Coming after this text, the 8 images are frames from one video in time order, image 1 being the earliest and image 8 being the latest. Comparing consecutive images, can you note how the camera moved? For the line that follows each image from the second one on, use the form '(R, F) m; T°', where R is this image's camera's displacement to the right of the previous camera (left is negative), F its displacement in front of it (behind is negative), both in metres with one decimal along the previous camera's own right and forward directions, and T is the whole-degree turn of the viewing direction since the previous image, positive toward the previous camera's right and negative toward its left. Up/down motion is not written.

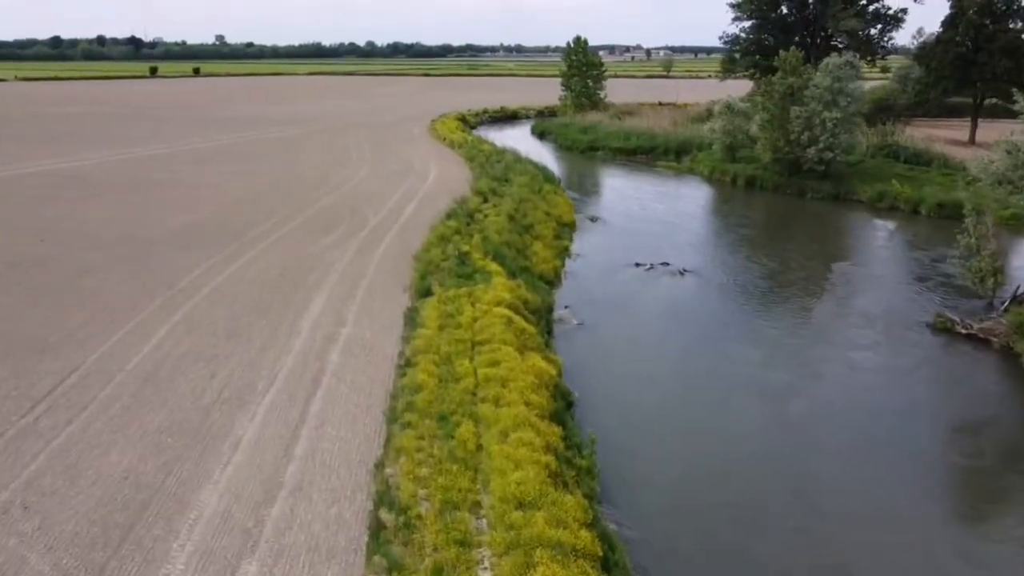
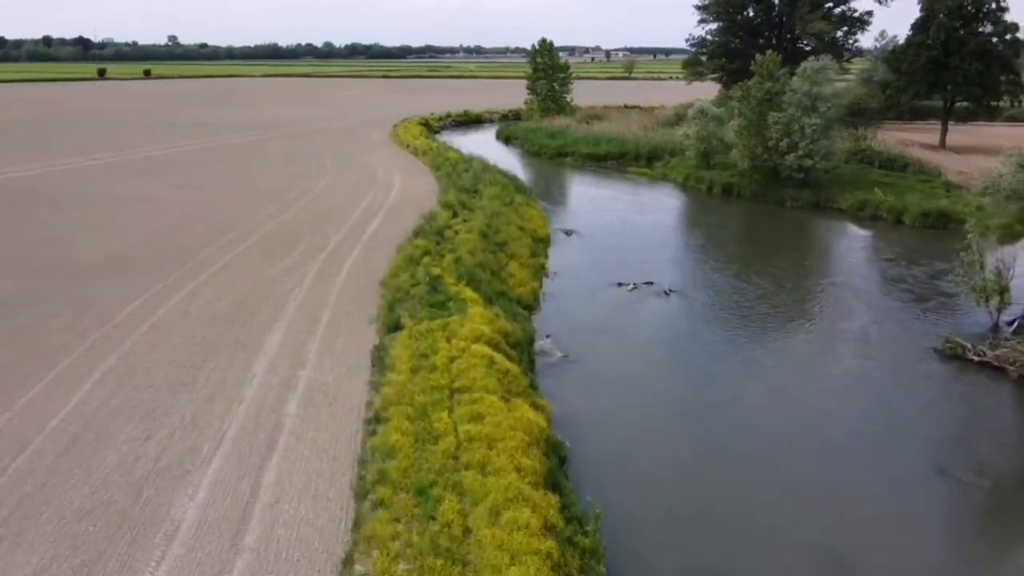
(-0.2, +1.3) m; +3°
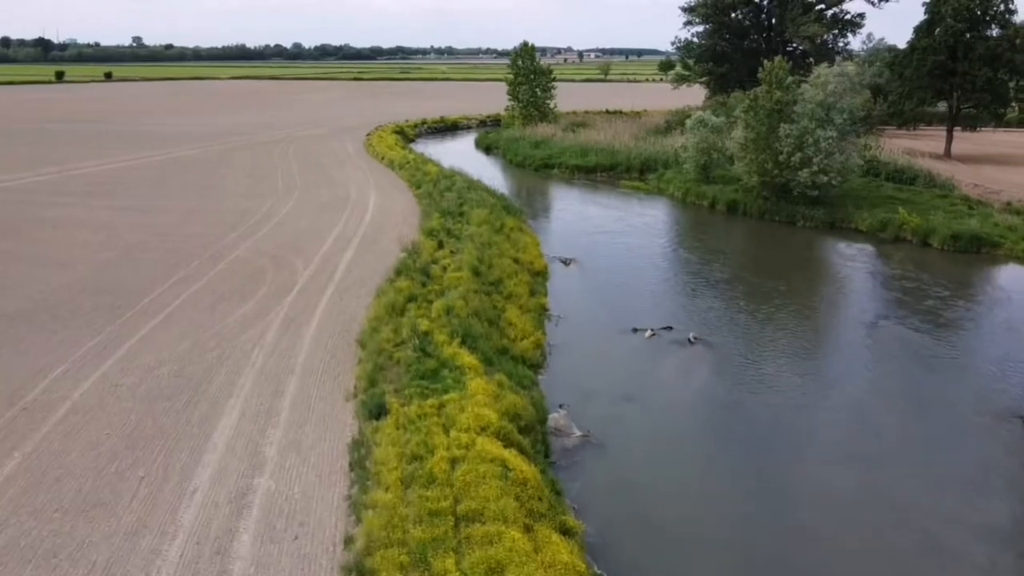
(-0.5, +2.4) m; +2°
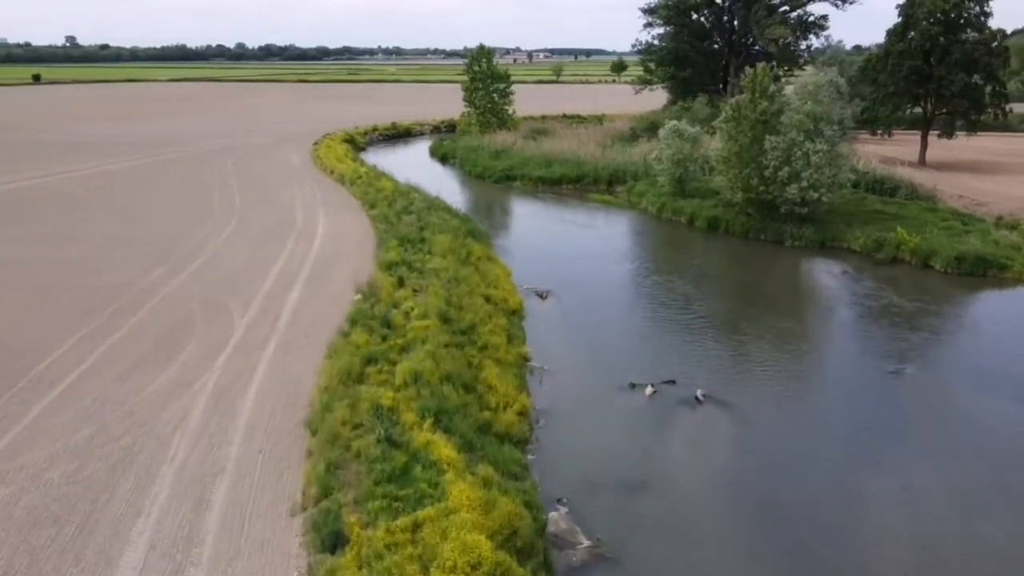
(-0.4, +2.2) m; +3°
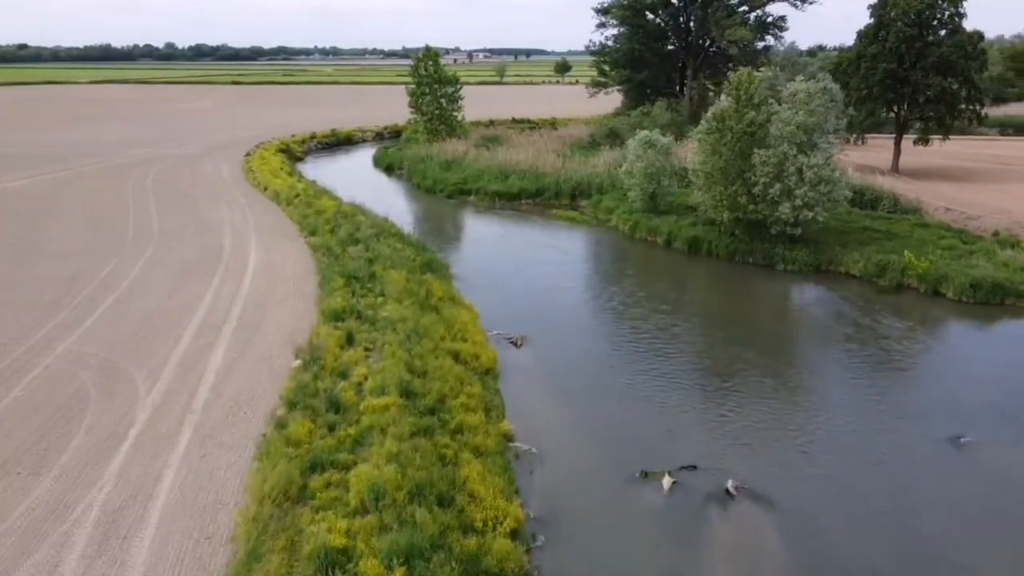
(-0.4, +2.6) m; +4°
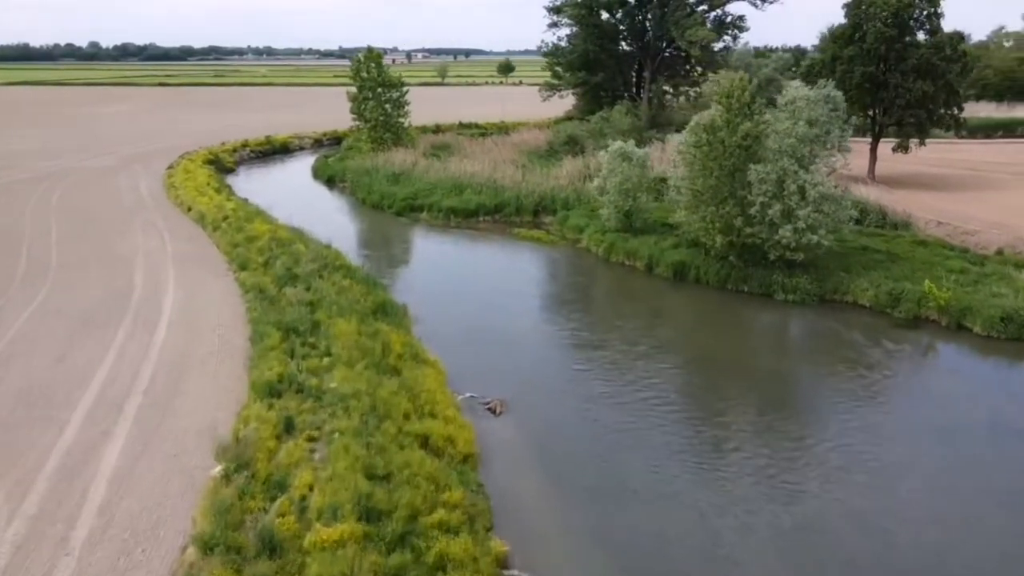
(-0.5, +2.6) m; +4°
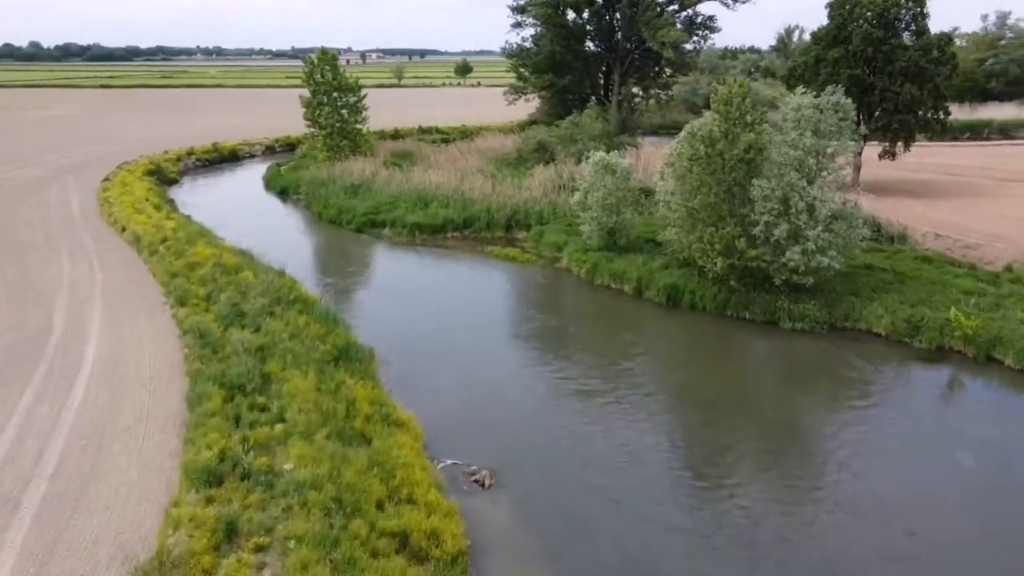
(-0.4, +1.9) m; +3°
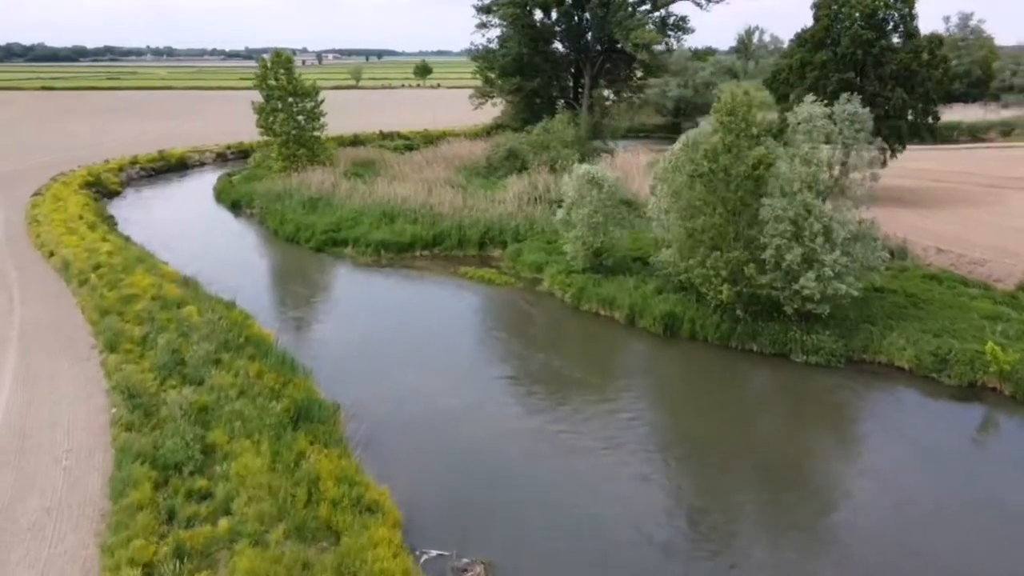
(-0.4, +1.8) m; +3°
